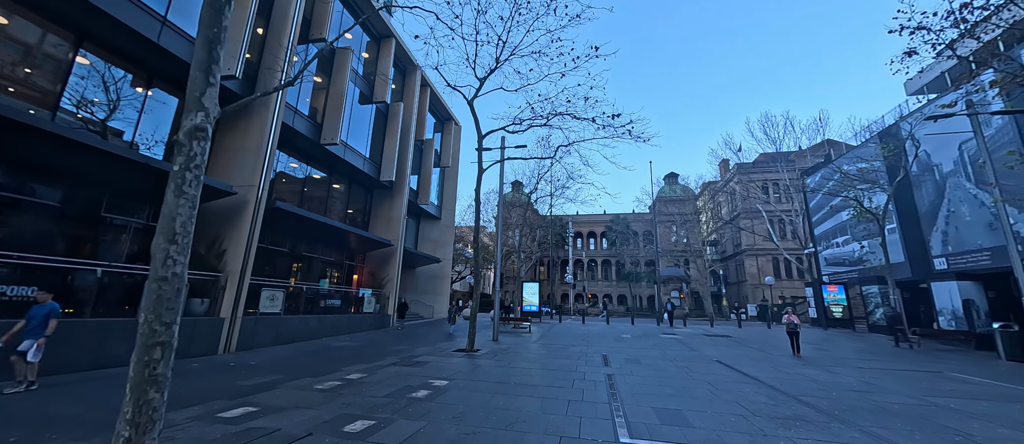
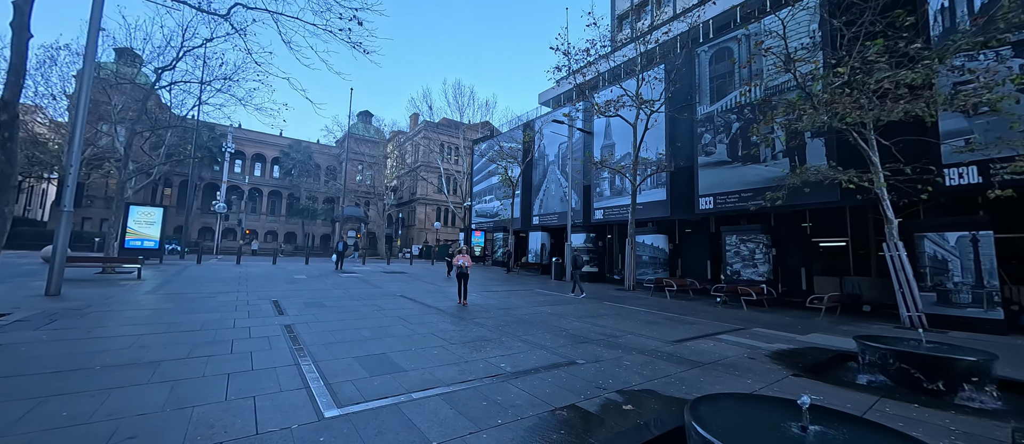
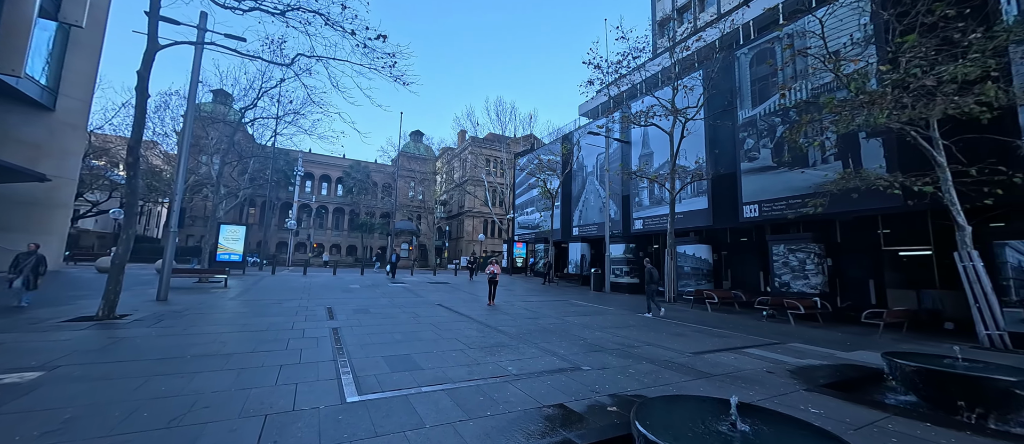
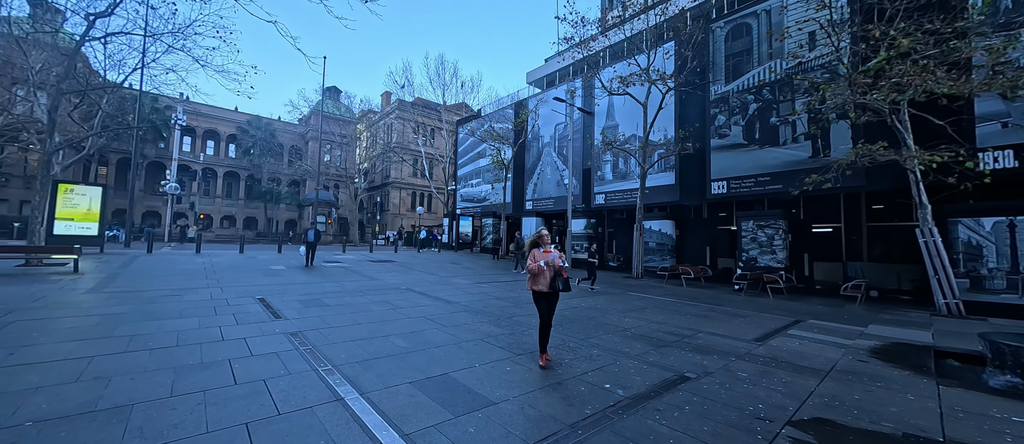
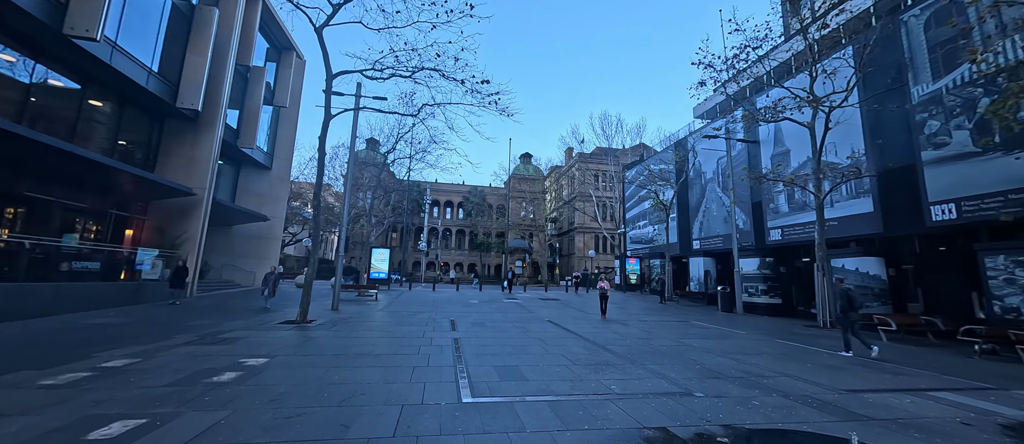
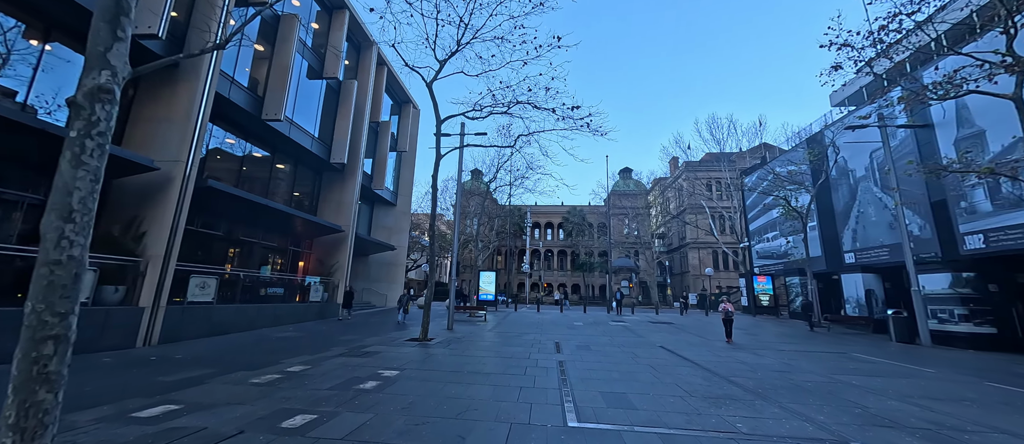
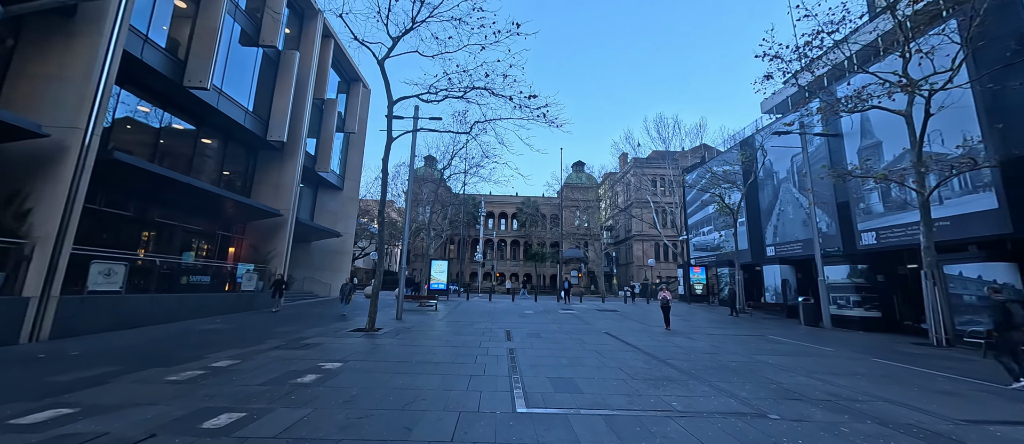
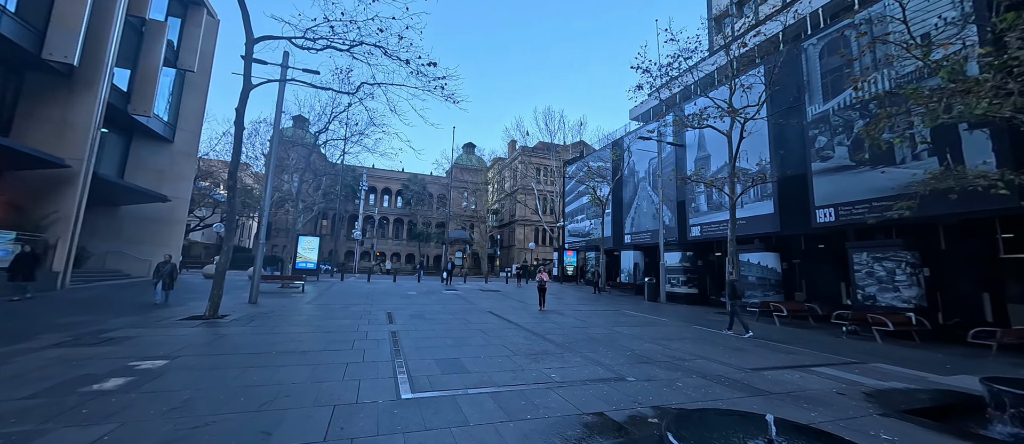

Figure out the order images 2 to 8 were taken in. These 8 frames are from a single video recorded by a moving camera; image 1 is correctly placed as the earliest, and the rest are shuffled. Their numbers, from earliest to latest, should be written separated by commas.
6, 7, 5, 8, 3, 2, 4
